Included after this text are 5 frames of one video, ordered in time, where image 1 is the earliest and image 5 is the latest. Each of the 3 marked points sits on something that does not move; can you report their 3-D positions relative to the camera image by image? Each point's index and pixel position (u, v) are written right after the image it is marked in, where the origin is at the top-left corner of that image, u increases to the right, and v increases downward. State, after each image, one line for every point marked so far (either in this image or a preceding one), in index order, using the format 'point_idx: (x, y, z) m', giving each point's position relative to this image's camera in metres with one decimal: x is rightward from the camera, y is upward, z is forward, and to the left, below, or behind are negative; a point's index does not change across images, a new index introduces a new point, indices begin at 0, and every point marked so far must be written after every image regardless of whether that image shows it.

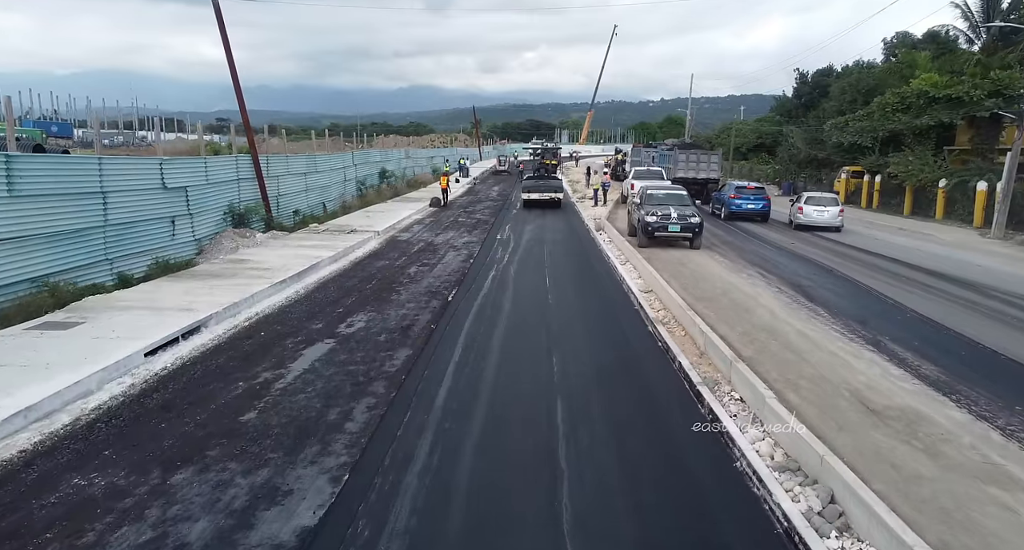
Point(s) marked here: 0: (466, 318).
0: (-0.8, -0.8, +10.8) m
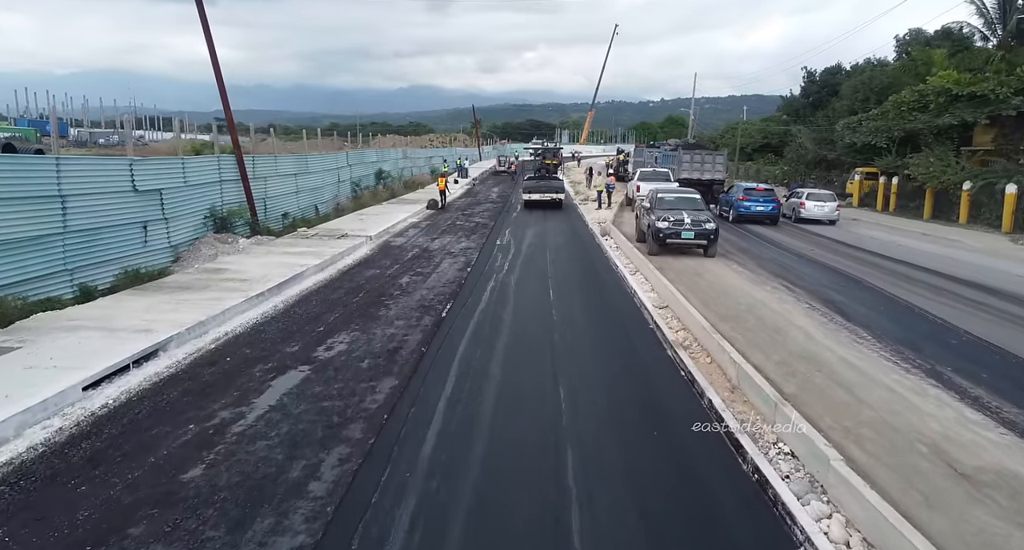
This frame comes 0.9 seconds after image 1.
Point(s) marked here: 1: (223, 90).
0: (-0.8, -1.0, +9.6) m
1: (-9.2, +5.9, +18.5) m
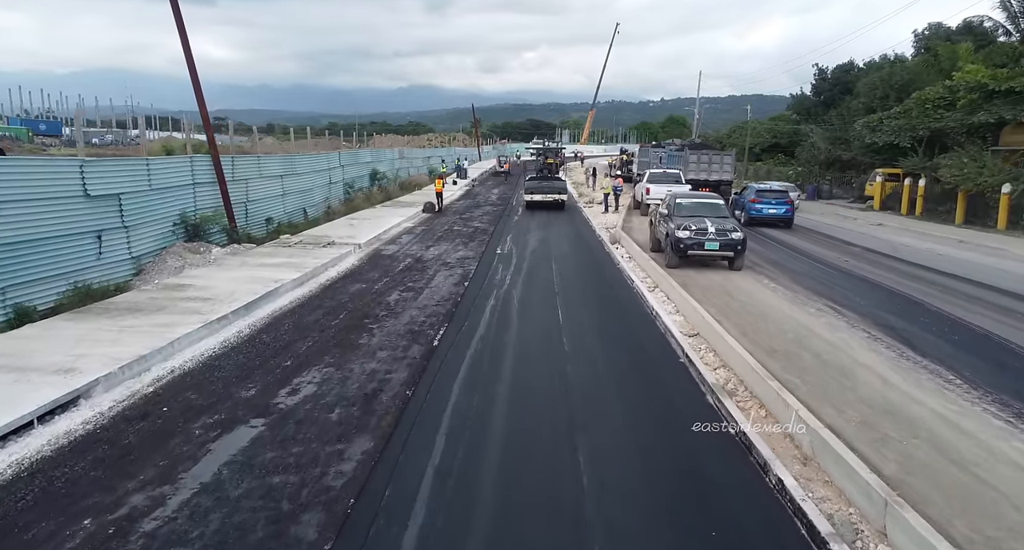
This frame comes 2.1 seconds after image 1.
0: (-0.8, -1.3, +8.1) m
1: (-9.2, +5.6, +17.0) m
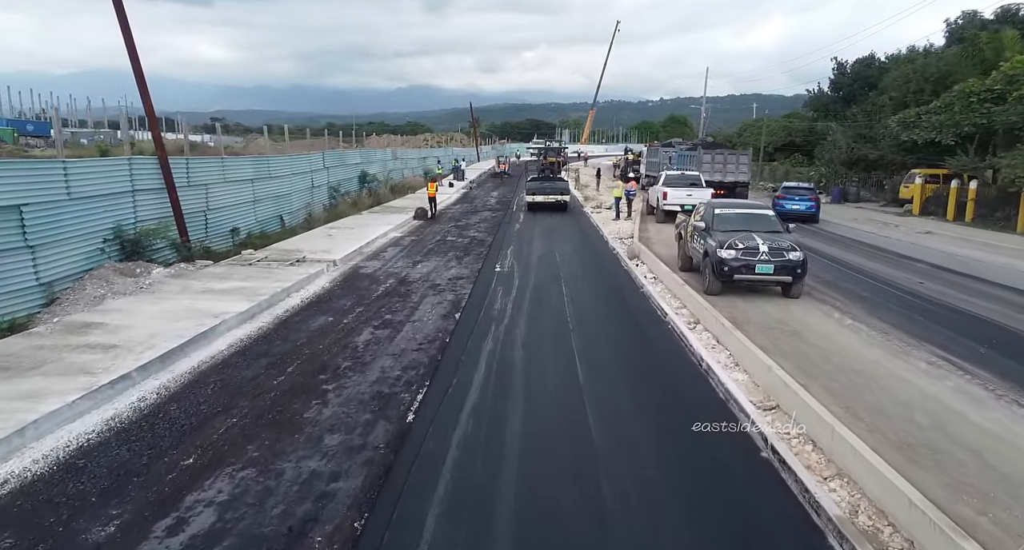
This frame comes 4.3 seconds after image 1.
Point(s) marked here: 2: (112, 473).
0: (-0.7, -1.9, +5.5) m
1: (-9.2, +5.0, +14.4) m
2: (-3.6, -1.8, +5.4) m
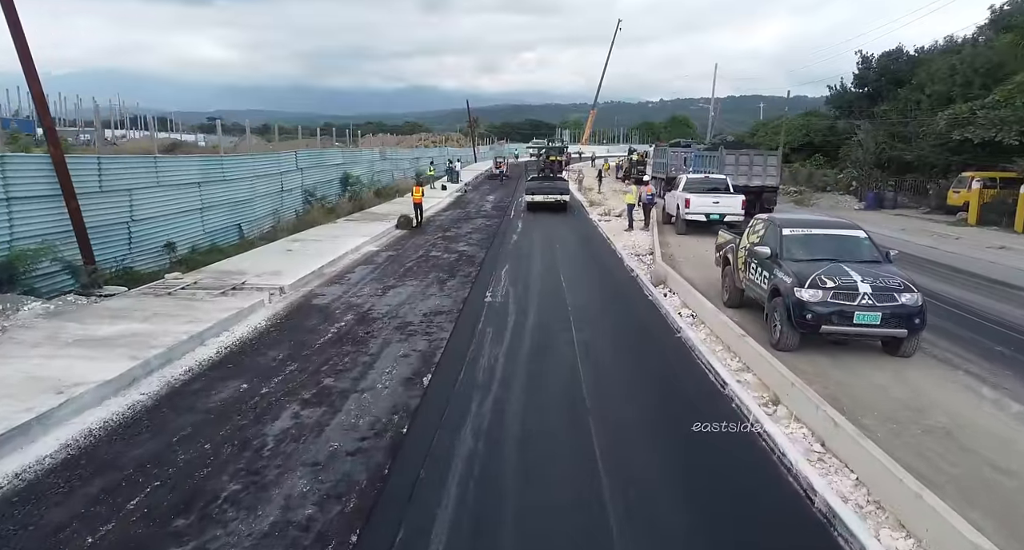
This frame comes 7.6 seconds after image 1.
0: (-0.8, -2.5, +2.4) m
1: (-9.3, +4.4, +11.3) m
2: (-3.7, -2.4, +2.3) m
